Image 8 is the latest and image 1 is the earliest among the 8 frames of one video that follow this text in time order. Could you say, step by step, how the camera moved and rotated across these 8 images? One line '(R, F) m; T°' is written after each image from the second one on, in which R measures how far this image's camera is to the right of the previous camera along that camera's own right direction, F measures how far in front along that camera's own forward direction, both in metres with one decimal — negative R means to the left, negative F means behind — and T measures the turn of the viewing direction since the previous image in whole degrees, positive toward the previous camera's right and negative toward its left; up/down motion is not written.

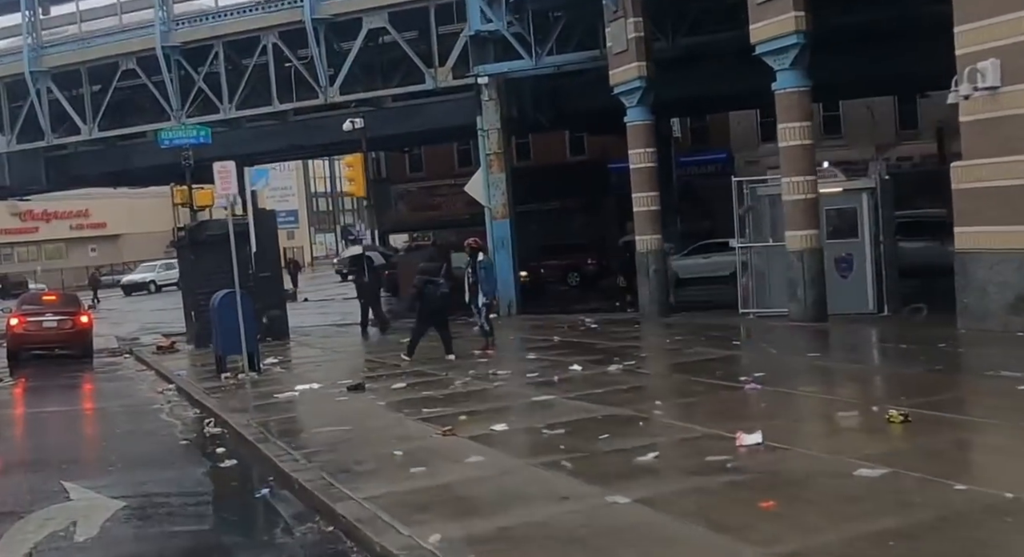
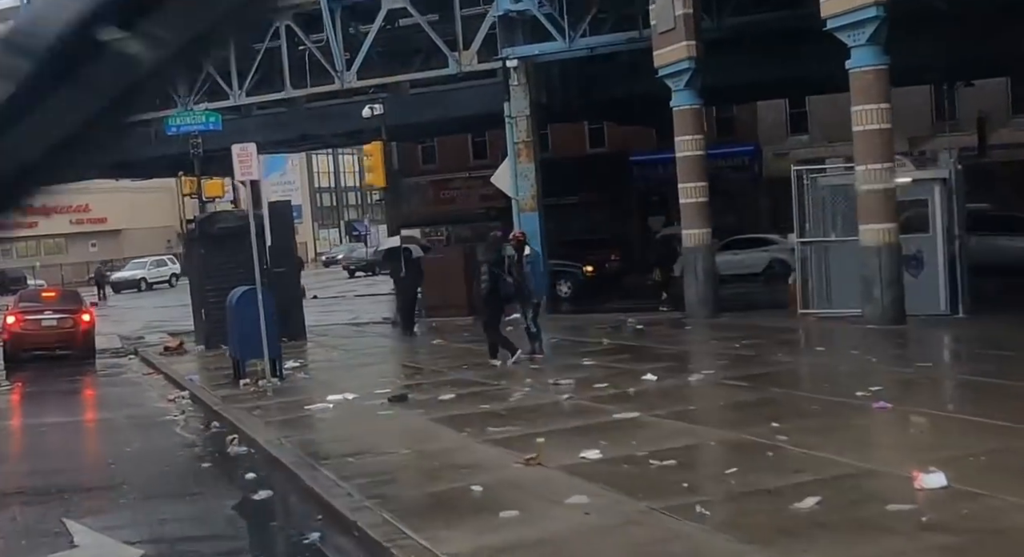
(-0.7, +1.7) m; 0°
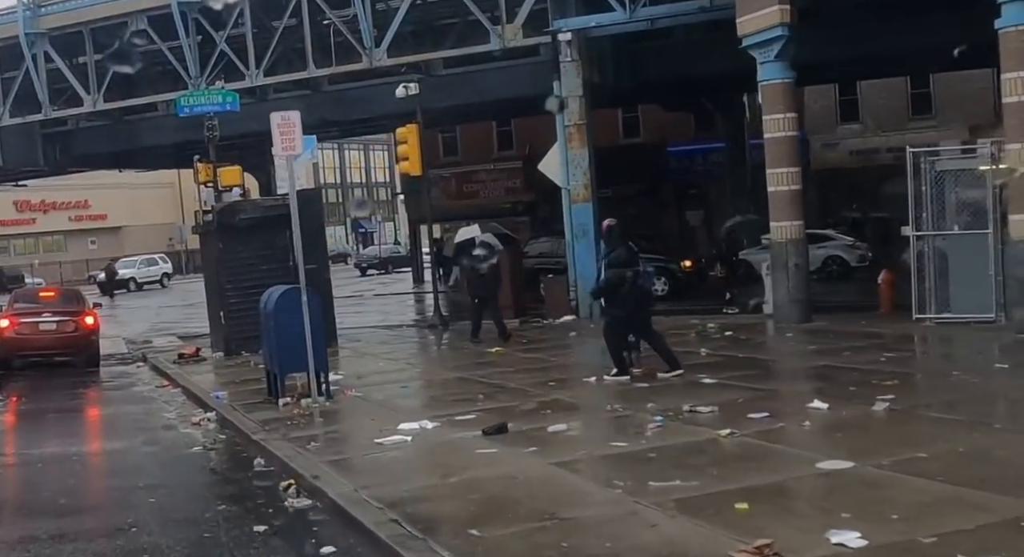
(-1.0, +2.6) m; 0°
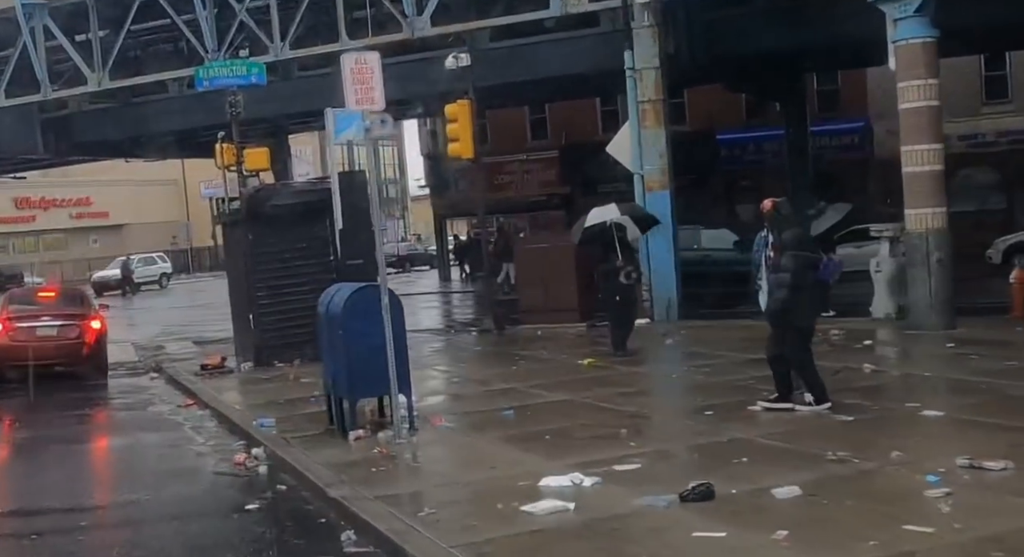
(-1.1, +2.9) m; 0°
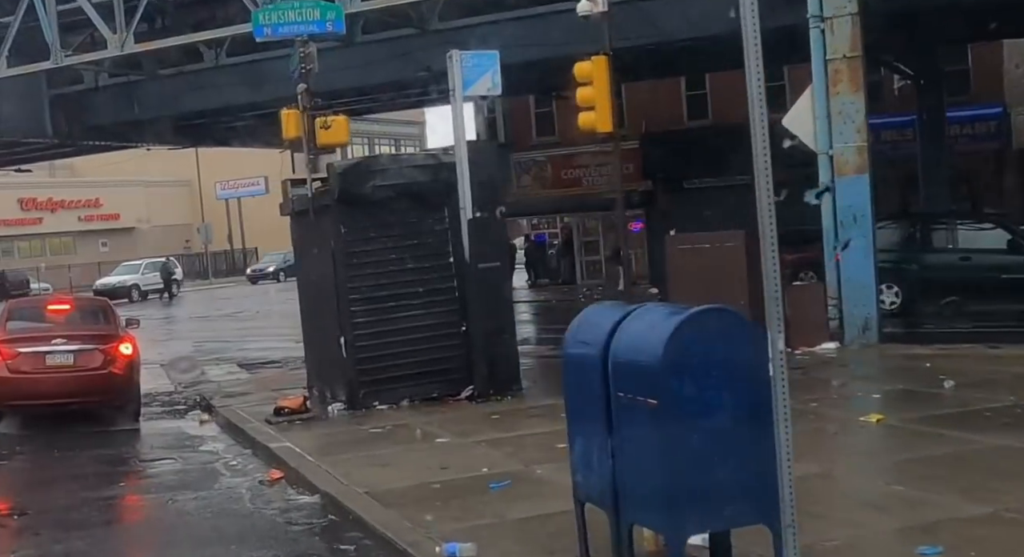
(-1.9, +4.7) m; 0°
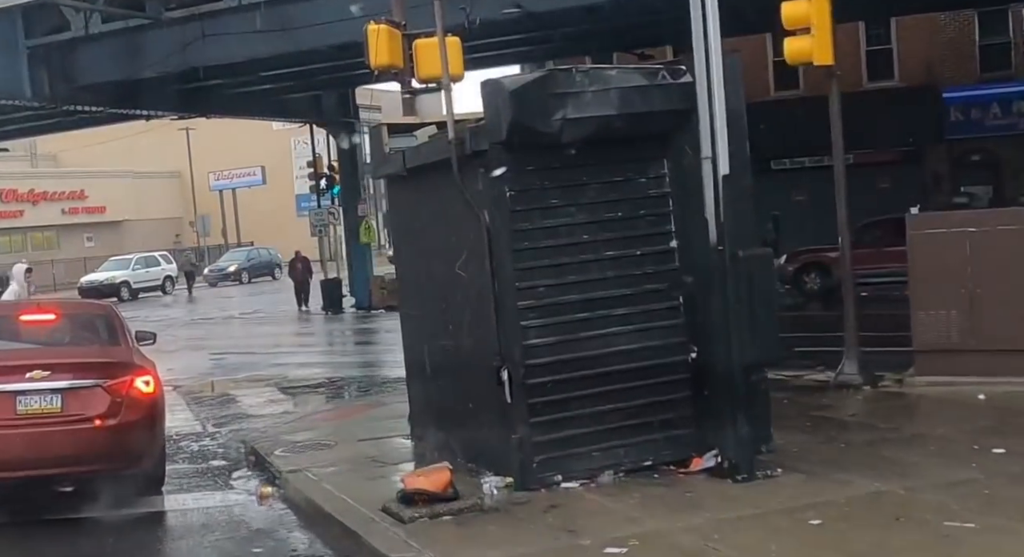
(-1.8, +4.8) m; +1°
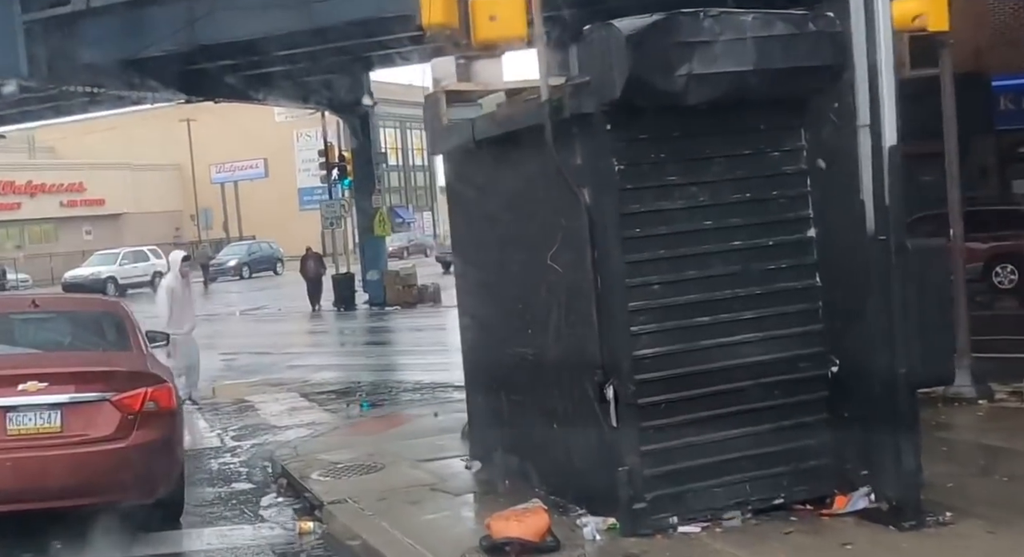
(-0.6, +1.4) m; 0°
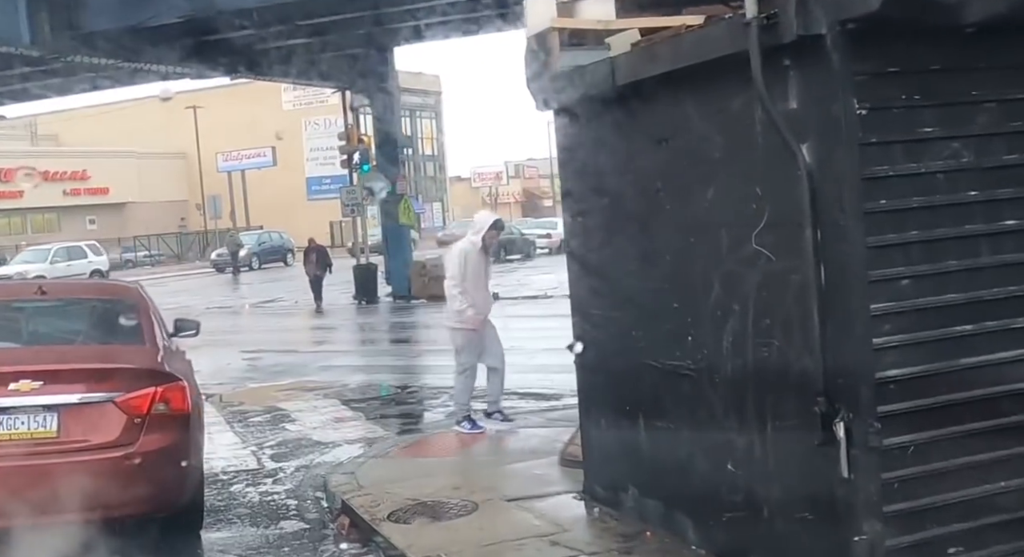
(-0.7, +1.7) m; 0°
